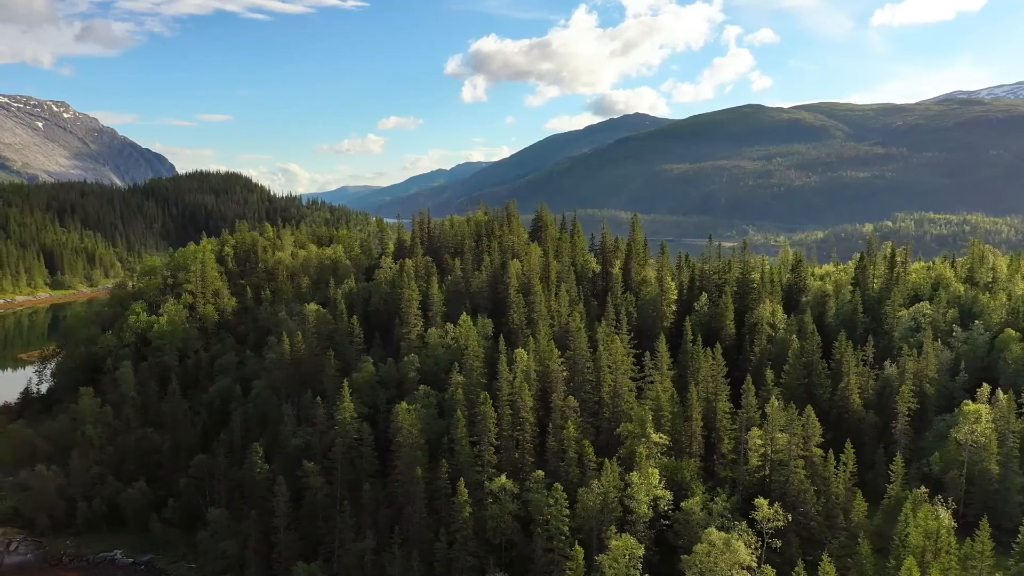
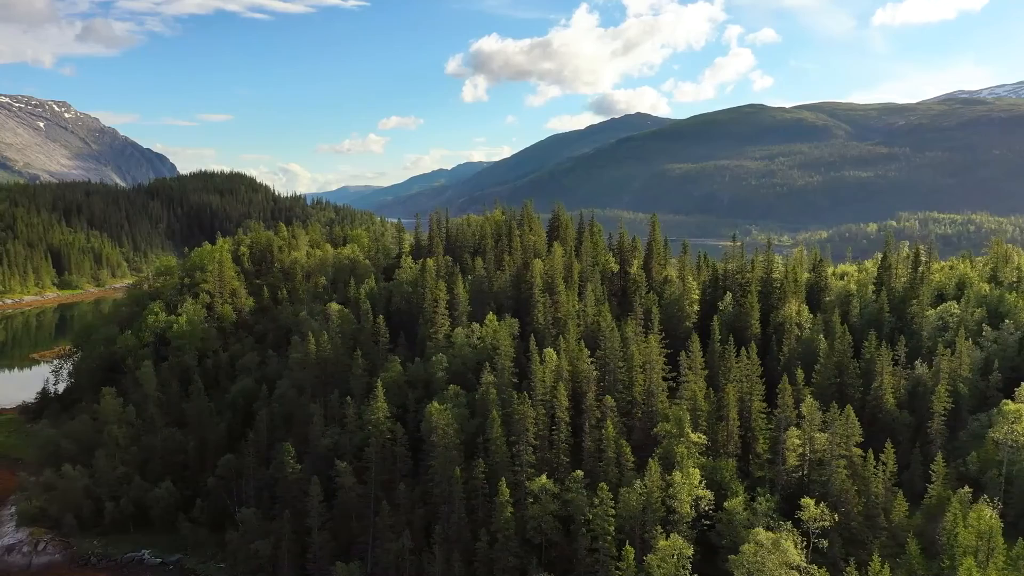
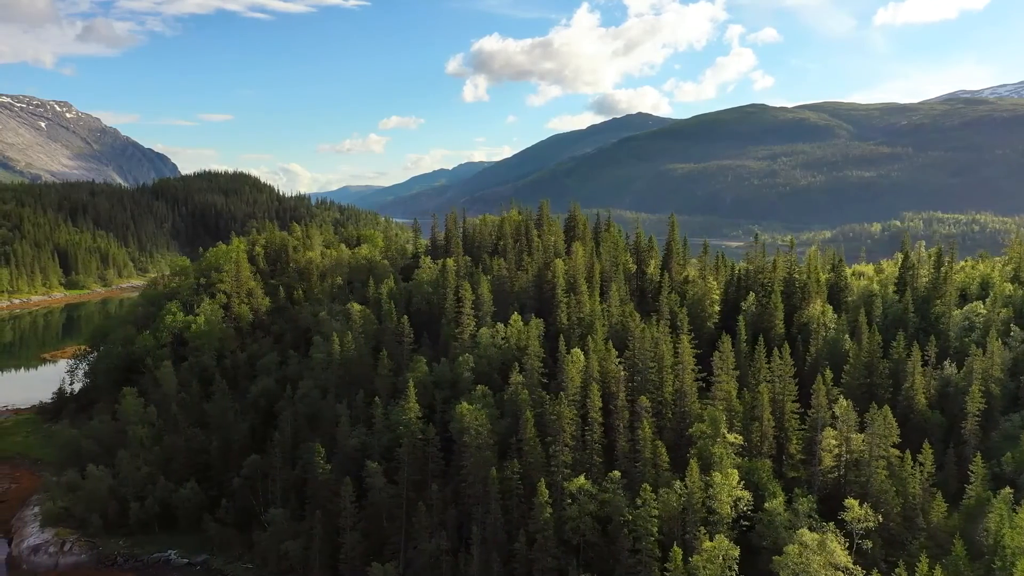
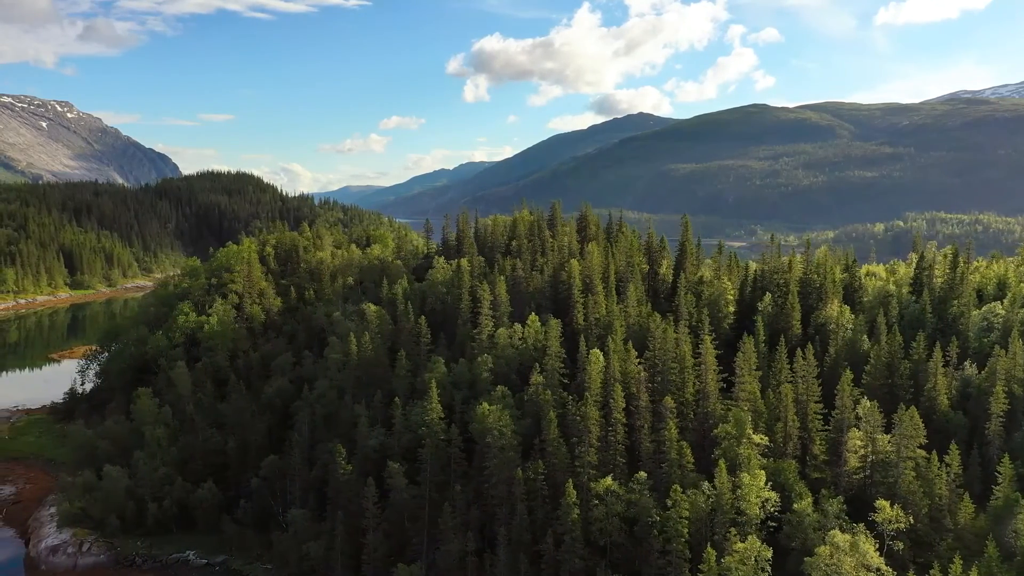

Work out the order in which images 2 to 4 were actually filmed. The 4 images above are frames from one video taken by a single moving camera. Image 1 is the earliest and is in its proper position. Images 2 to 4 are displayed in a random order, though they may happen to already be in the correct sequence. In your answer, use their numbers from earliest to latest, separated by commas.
2, 3, 4
